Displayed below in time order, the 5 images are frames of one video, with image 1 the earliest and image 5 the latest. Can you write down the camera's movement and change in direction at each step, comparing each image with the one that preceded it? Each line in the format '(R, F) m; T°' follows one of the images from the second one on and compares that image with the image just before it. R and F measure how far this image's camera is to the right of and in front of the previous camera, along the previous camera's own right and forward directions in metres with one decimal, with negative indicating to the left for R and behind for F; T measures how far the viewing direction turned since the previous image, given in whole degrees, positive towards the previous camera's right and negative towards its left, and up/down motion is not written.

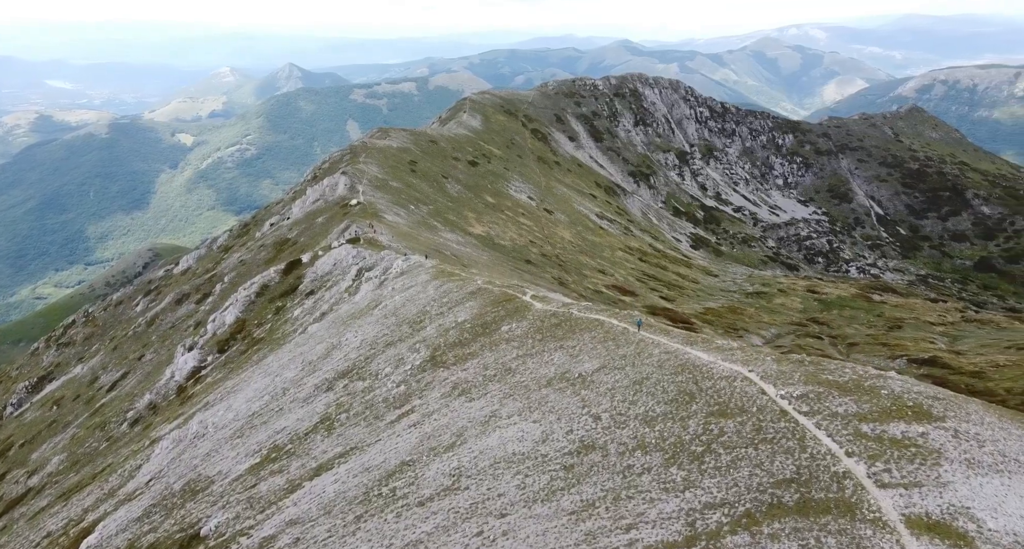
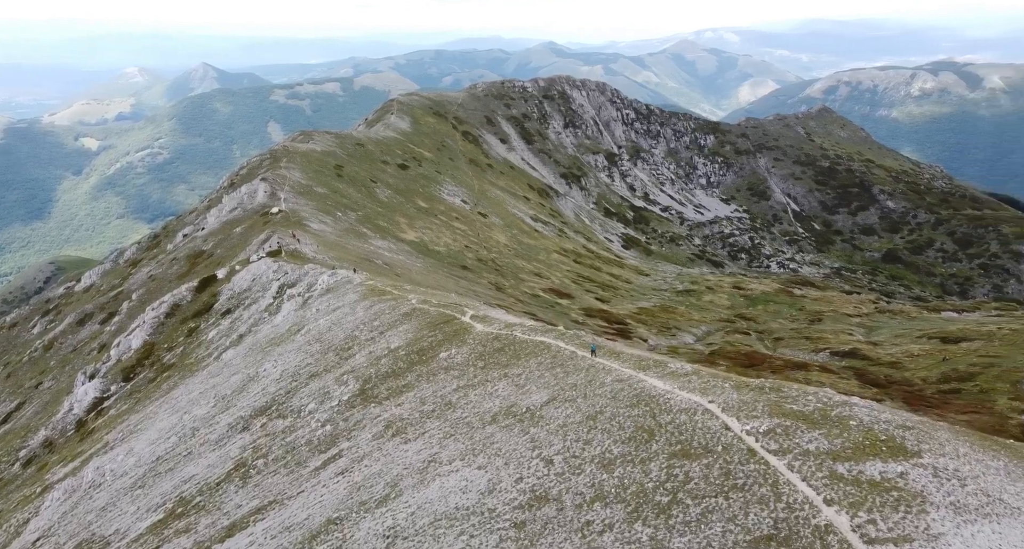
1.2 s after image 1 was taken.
(-0.3, +4.9) m; +5°
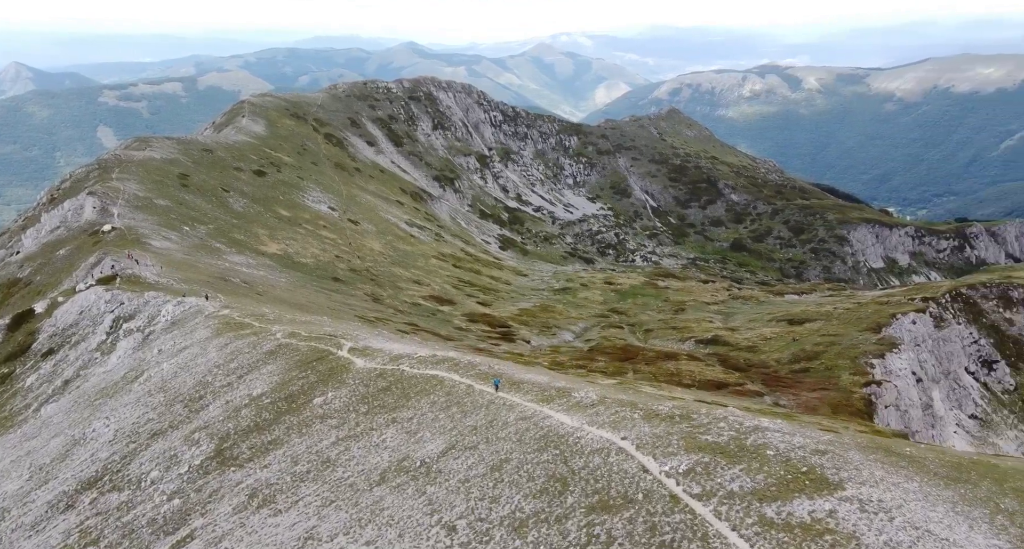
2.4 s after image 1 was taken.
(-0.6, +6.1) m; +10°
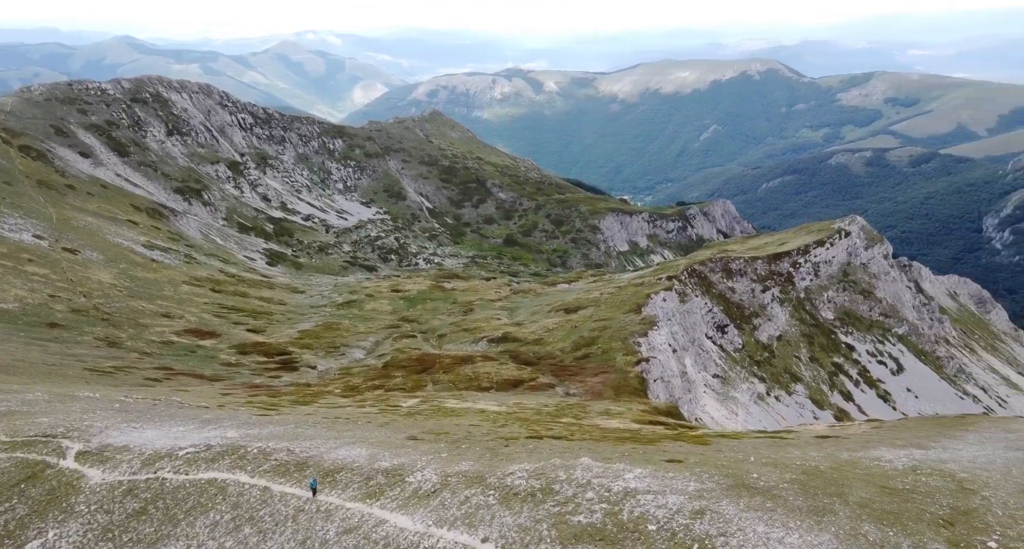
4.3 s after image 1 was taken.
(-1.1, +9.6) m; +17°
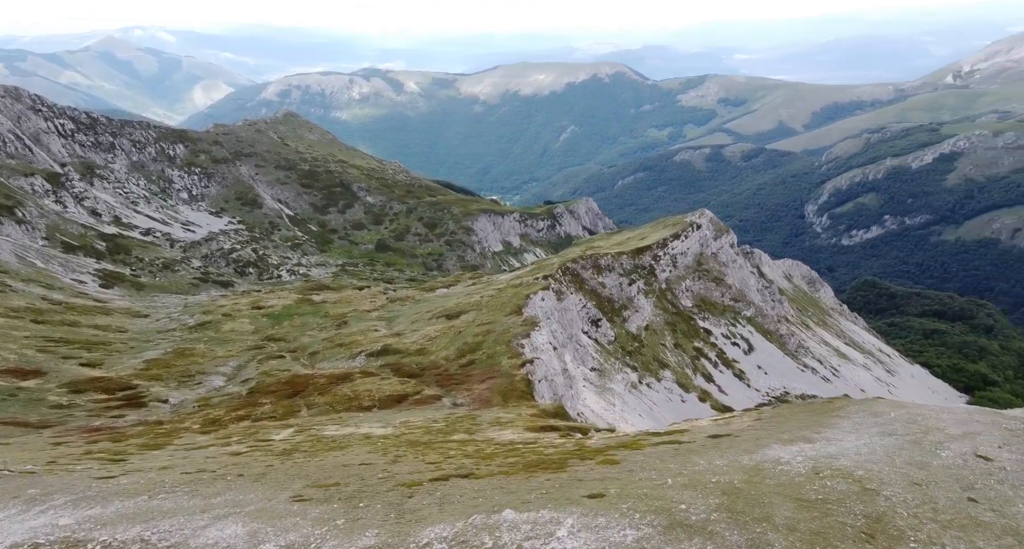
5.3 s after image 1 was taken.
(-1.2, +5.5) m; +9°
